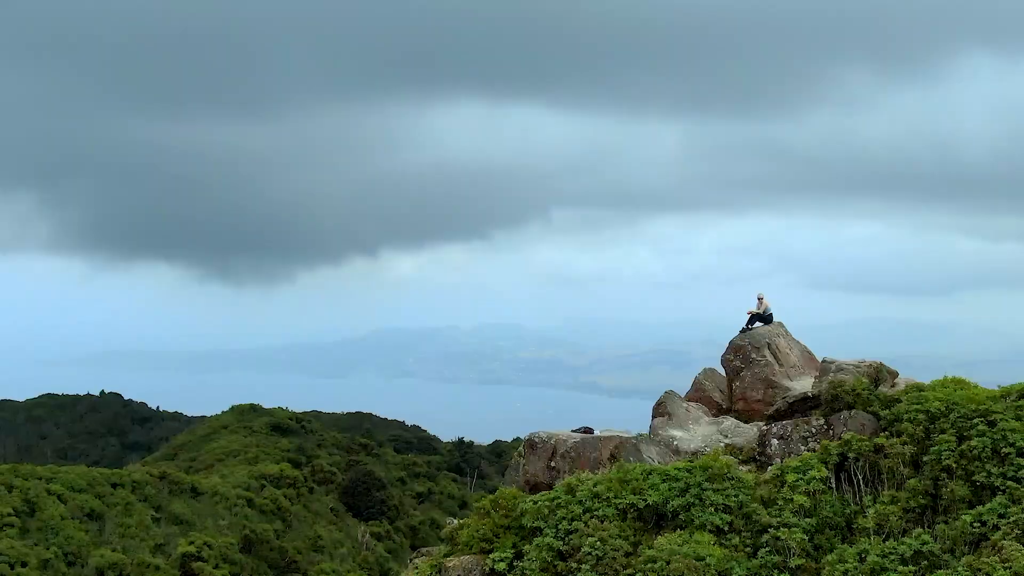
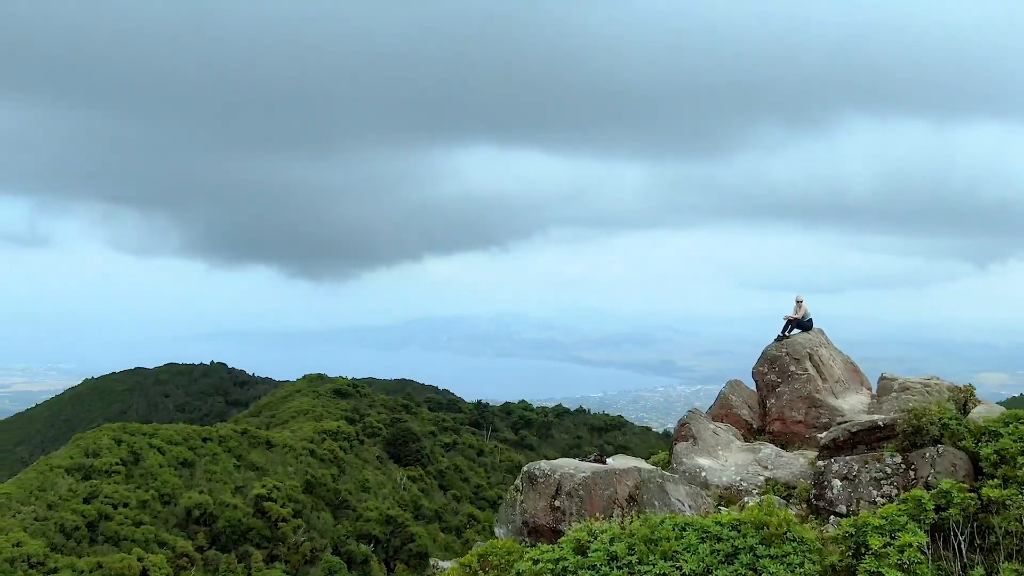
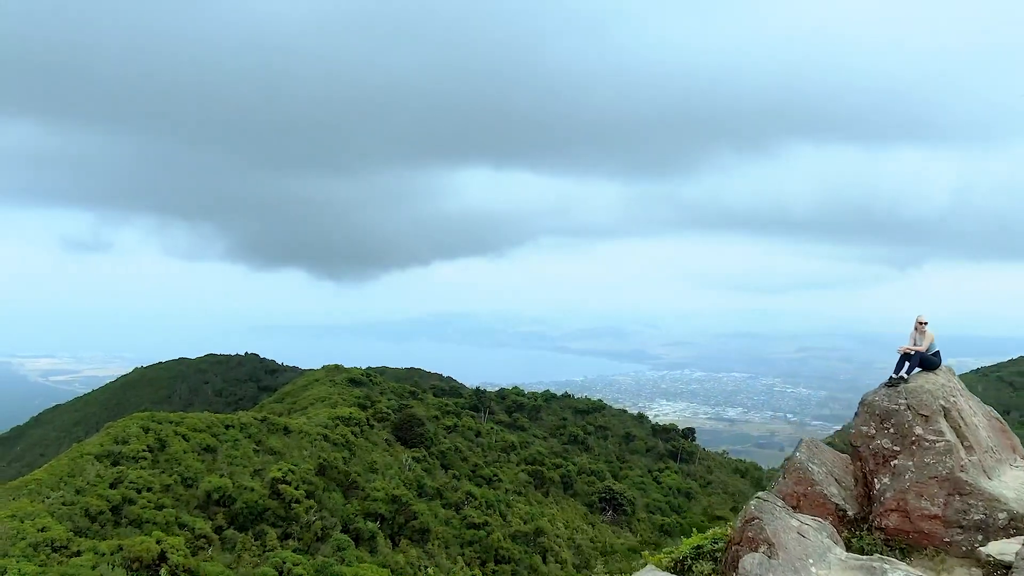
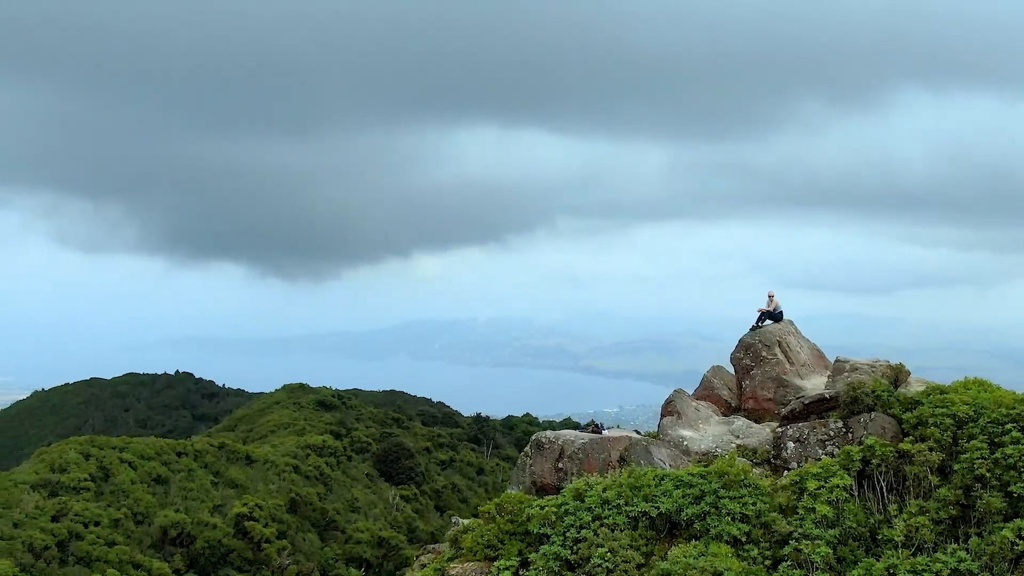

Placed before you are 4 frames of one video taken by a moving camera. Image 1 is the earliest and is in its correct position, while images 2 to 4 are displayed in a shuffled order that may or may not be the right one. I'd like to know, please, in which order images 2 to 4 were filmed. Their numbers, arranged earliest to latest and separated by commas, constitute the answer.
4, 2, 3
